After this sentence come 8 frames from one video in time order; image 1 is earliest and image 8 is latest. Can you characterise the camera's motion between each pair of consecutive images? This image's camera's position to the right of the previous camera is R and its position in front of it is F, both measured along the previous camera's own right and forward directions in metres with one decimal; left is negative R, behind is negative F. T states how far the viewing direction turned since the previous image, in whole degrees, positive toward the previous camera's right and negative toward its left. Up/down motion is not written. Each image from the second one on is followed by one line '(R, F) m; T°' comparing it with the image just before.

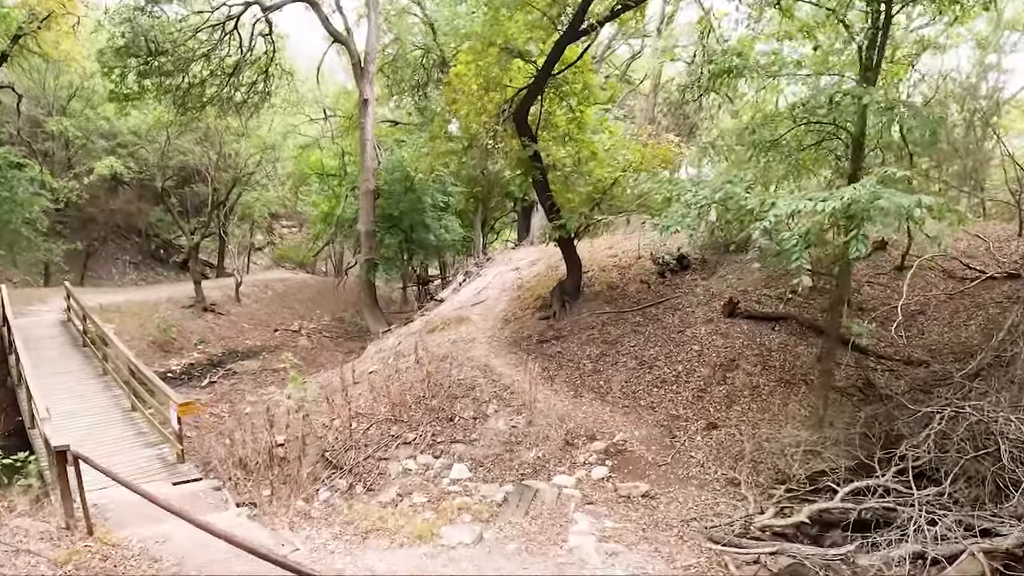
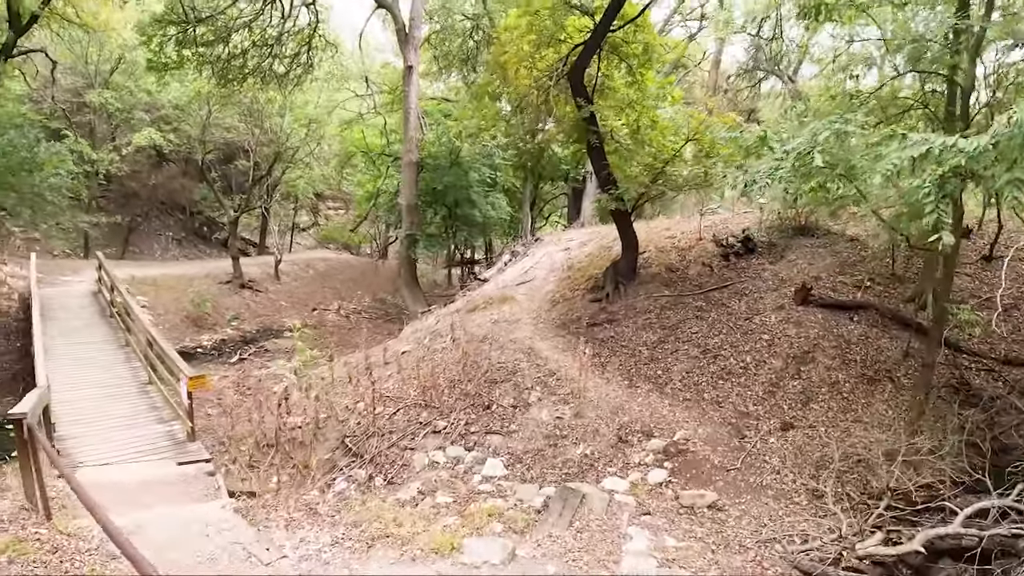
(0.0, +0.9) m; -3°
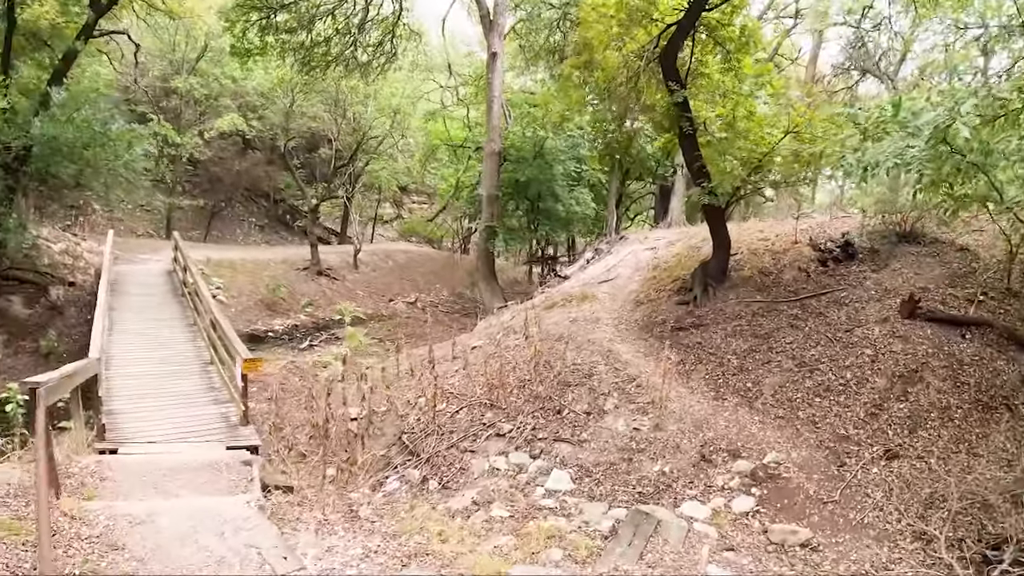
(0.0, +0.5) m; -5°
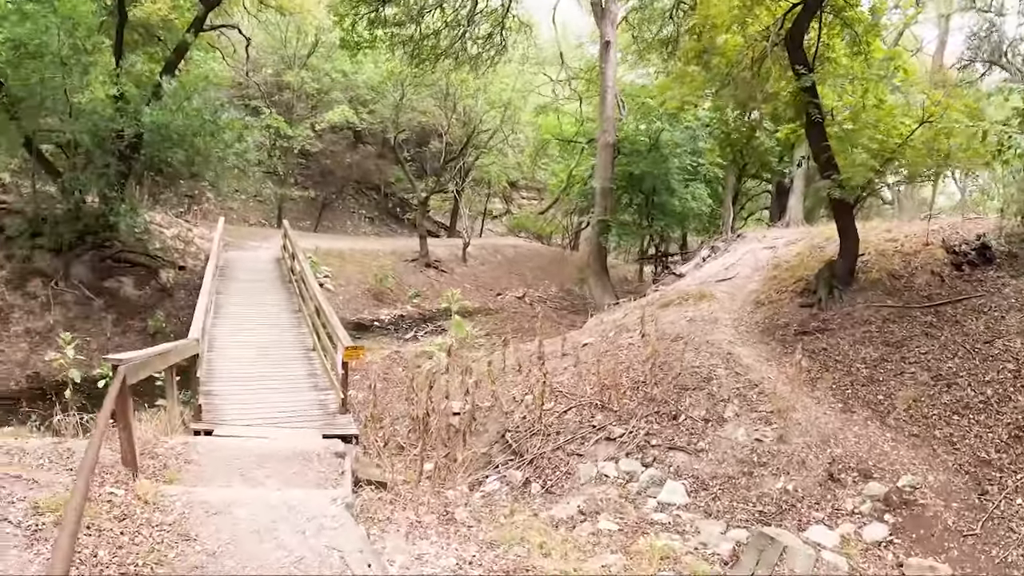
(0.0, +0.3) m; -6°
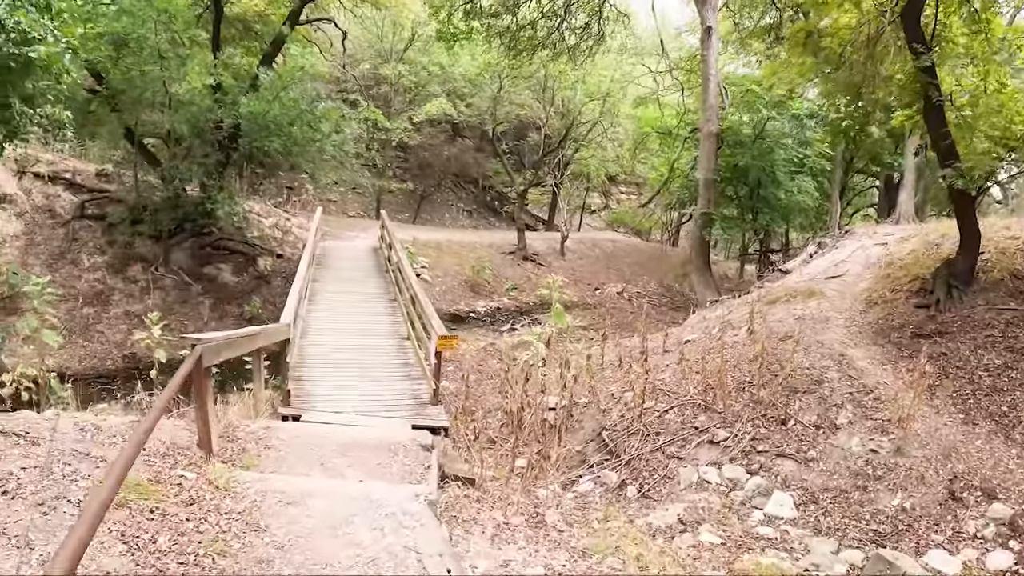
(0.0, +0.2) m; -6°
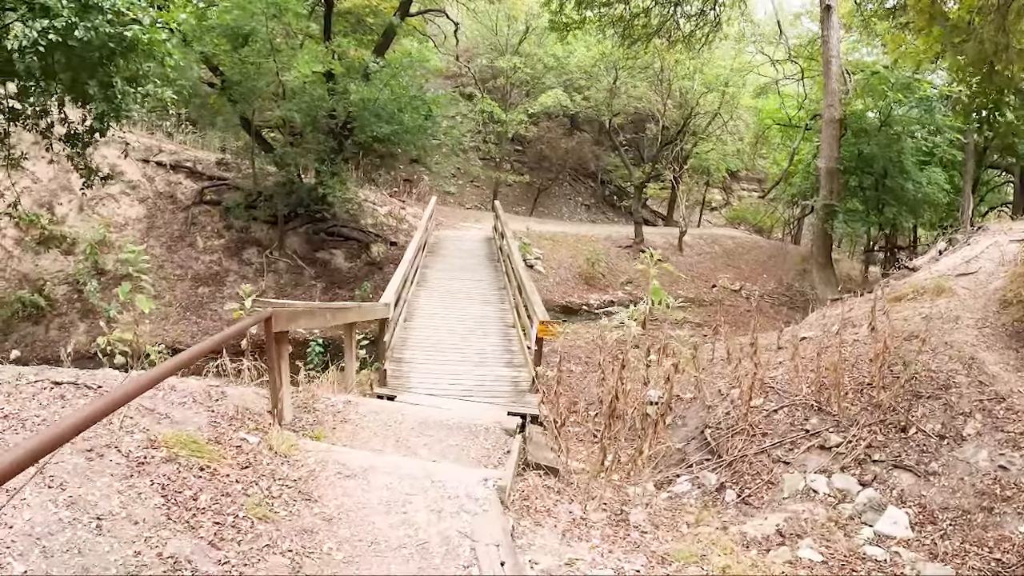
(+0.1, +0.2) m; -7°
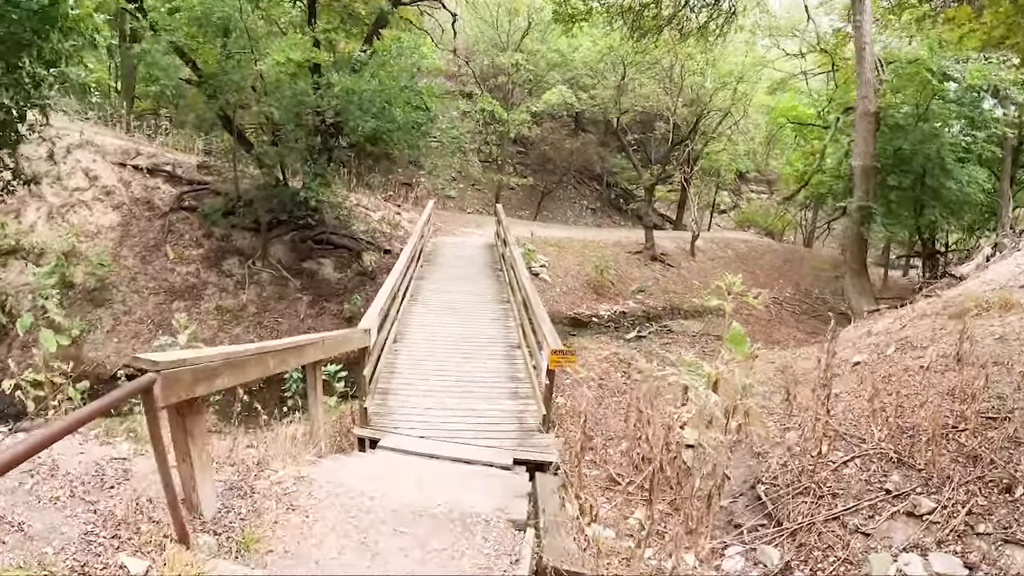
(0.0, +1.0) m; 0°
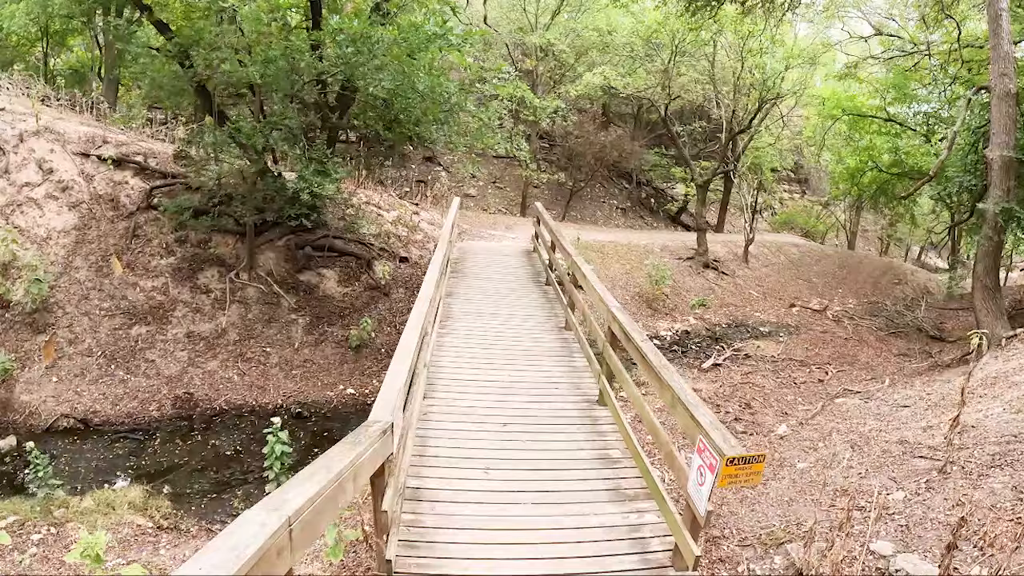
(-0.4, +2.2) m; 0°
